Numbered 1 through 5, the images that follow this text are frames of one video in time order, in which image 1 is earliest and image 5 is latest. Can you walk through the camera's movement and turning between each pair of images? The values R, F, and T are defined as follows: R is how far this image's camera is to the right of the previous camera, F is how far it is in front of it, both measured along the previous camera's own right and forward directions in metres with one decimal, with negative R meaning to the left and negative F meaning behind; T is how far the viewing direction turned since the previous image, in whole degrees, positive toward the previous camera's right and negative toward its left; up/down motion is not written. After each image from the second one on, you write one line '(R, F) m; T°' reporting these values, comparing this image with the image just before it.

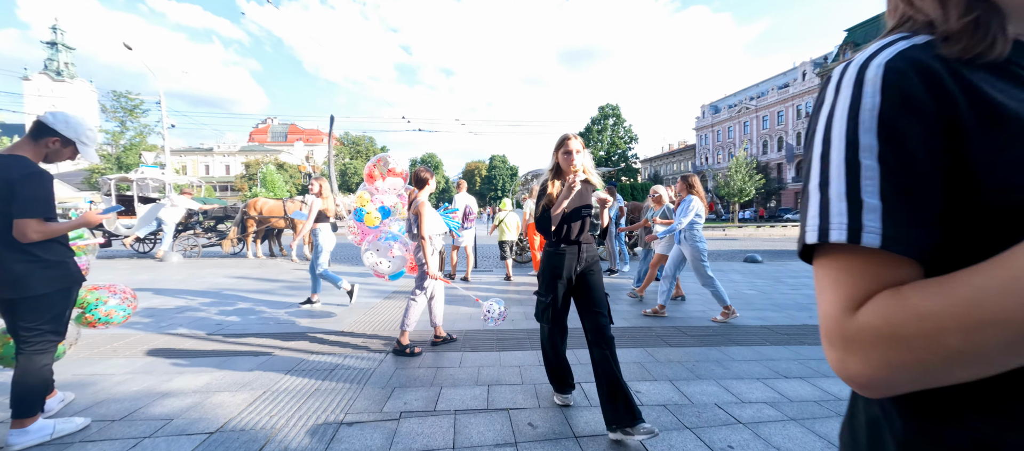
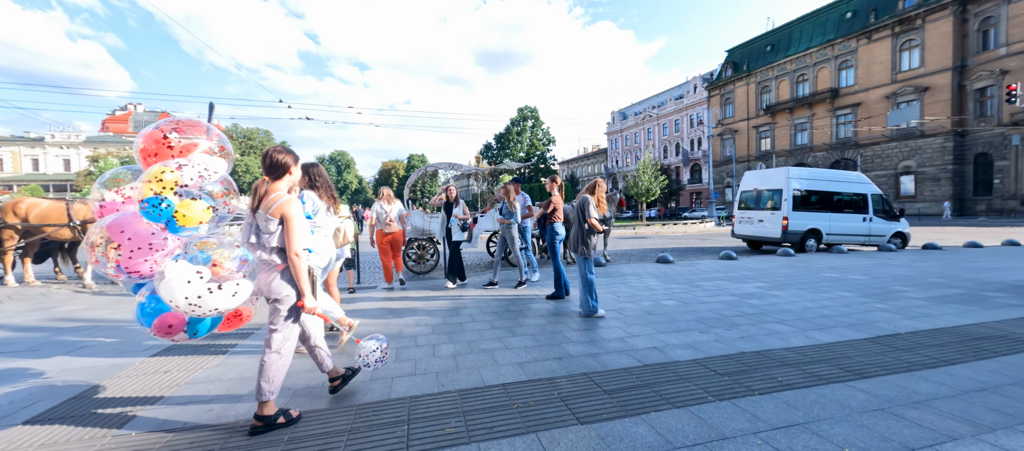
(+0.7, +1.4) m; +11°
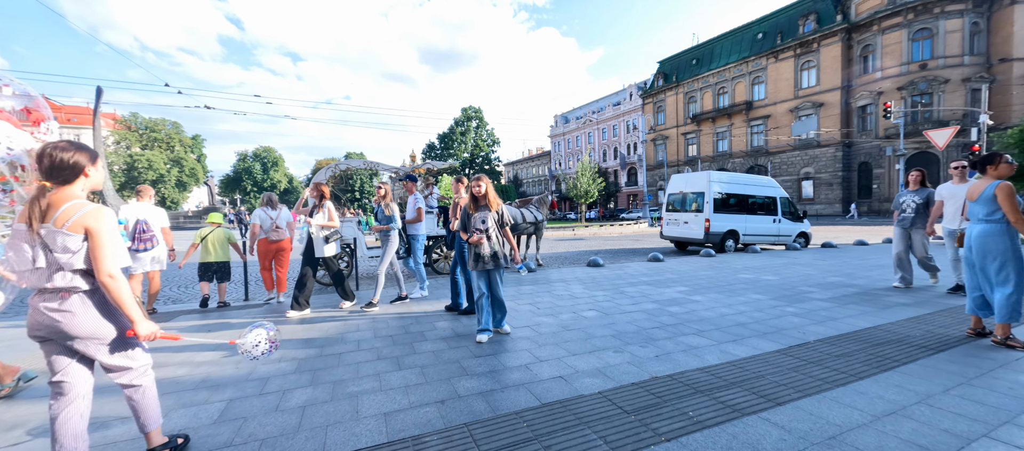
(+0.5, +0.6) m; +8°
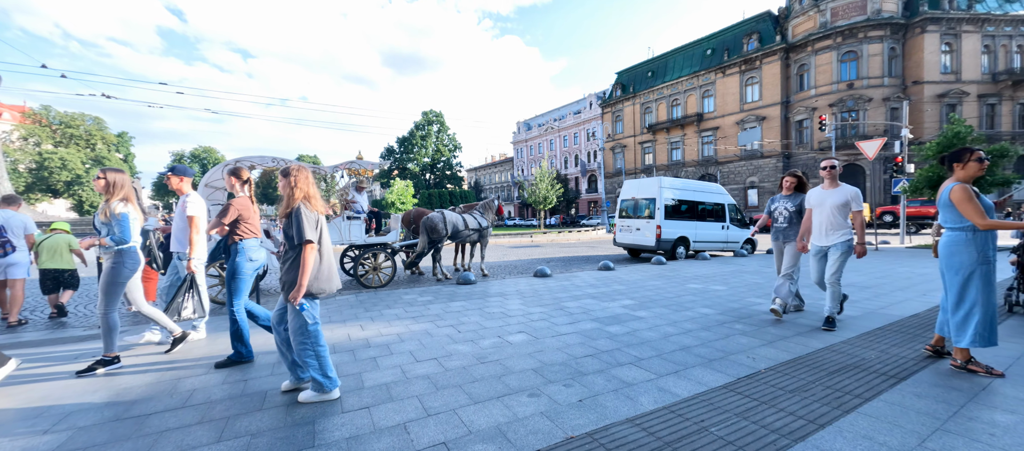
(+0.6, +0.8) m; +6°
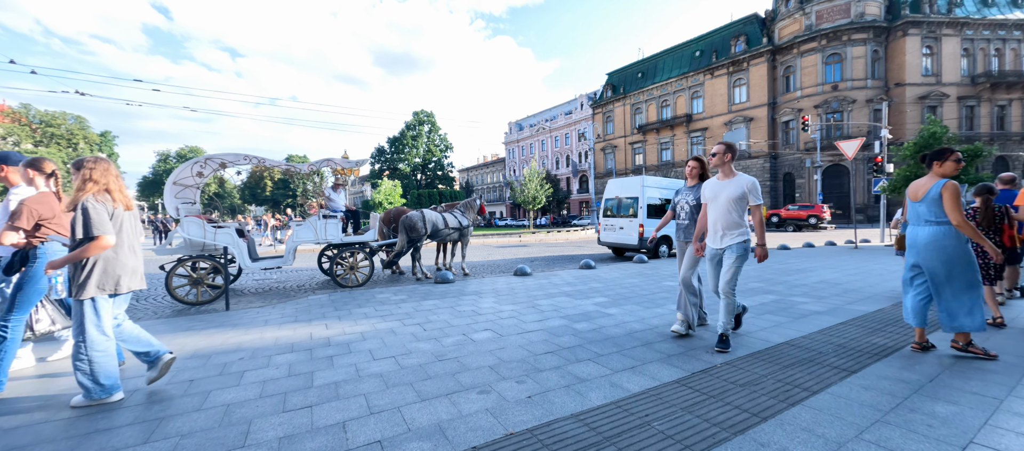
(+0.3, 0.0) m; +1°
